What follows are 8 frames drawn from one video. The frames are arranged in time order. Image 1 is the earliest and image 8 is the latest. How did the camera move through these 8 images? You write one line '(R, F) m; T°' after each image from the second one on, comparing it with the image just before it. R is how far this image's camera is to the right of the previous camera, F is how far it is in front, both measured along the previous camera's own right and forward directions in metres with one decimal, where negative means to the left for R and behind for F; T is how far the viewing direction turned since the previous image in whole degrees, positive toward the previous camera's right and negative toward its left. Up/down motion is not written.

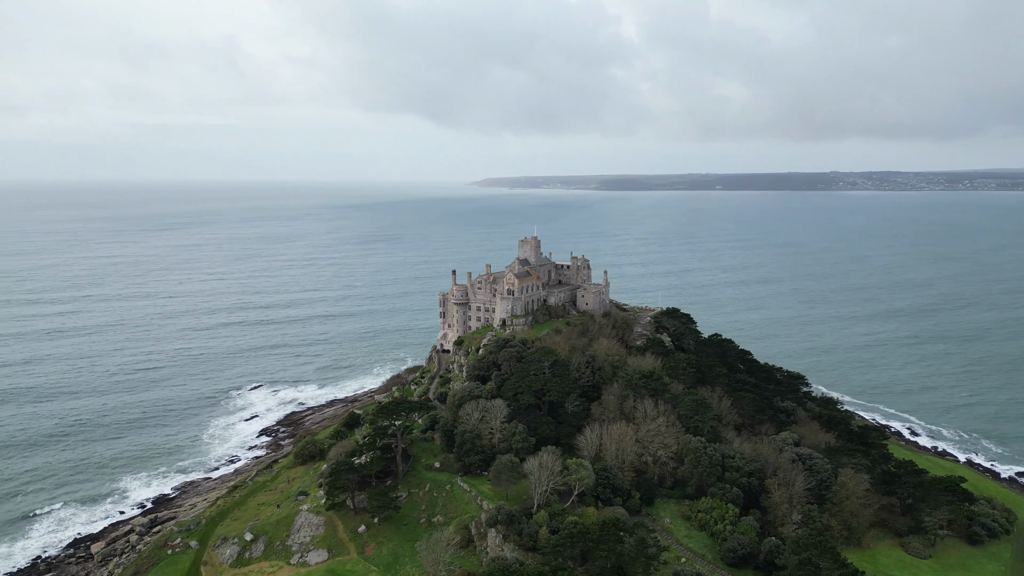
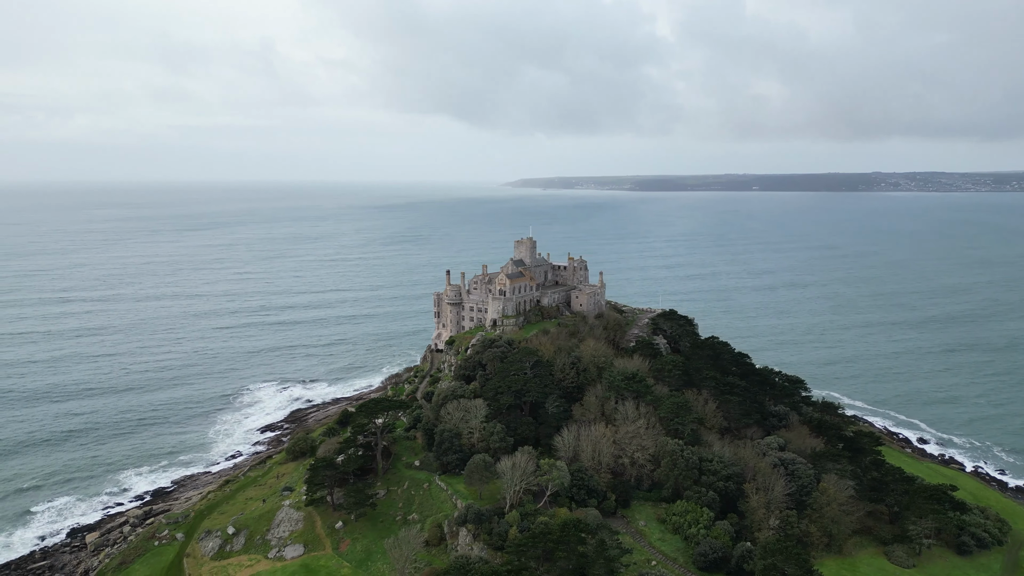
(+3.6, -0.1) m; -2°
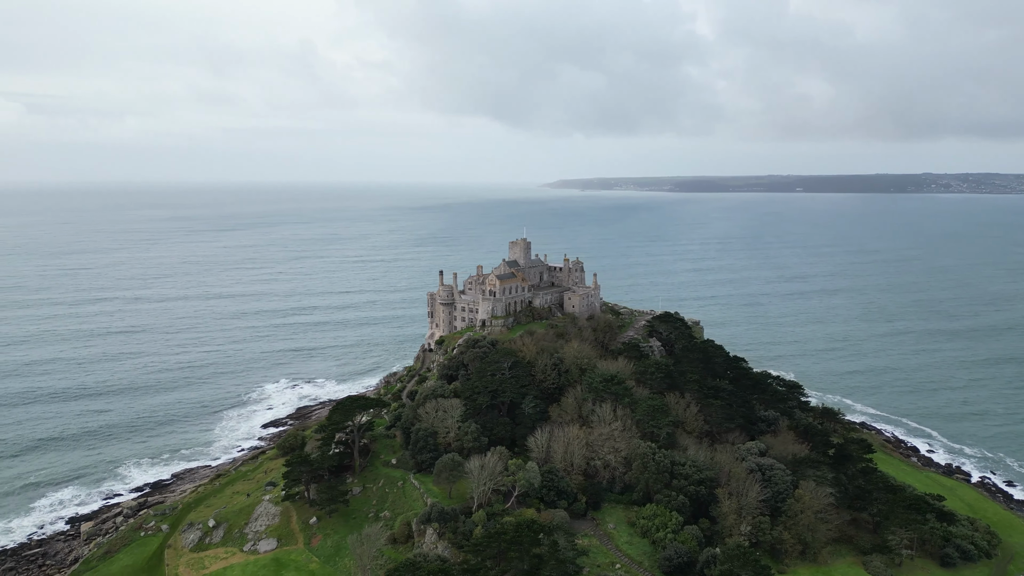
(+4.2, -0.1) m; -3°
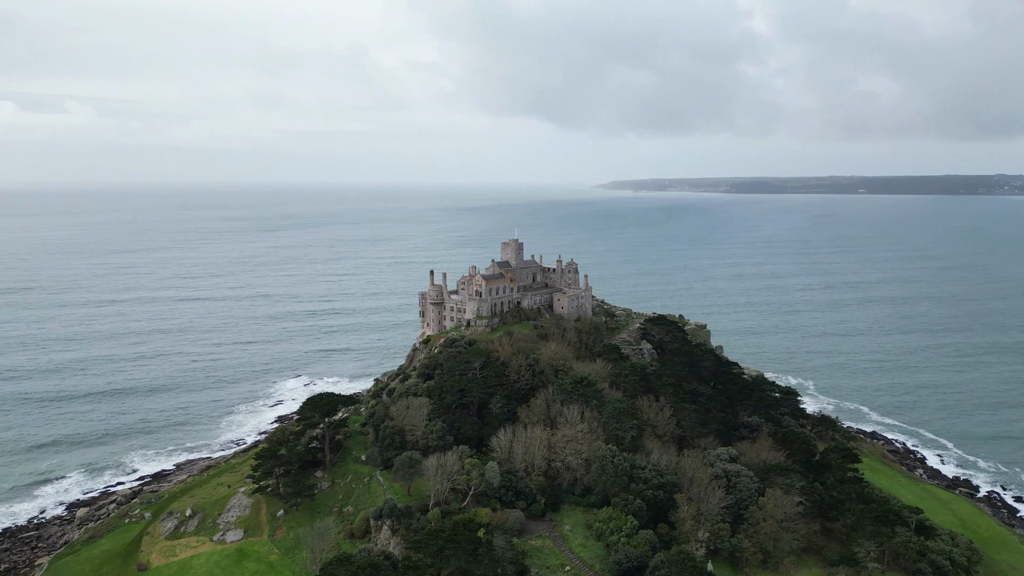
(+5.8, 0.0) m; -4°
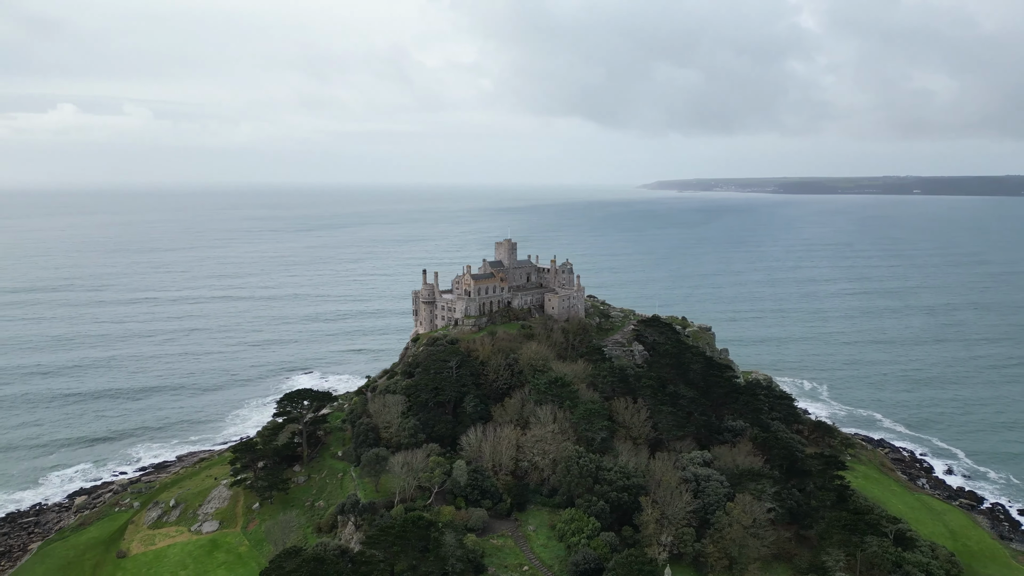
(+4.7, 0.0) m; -3°
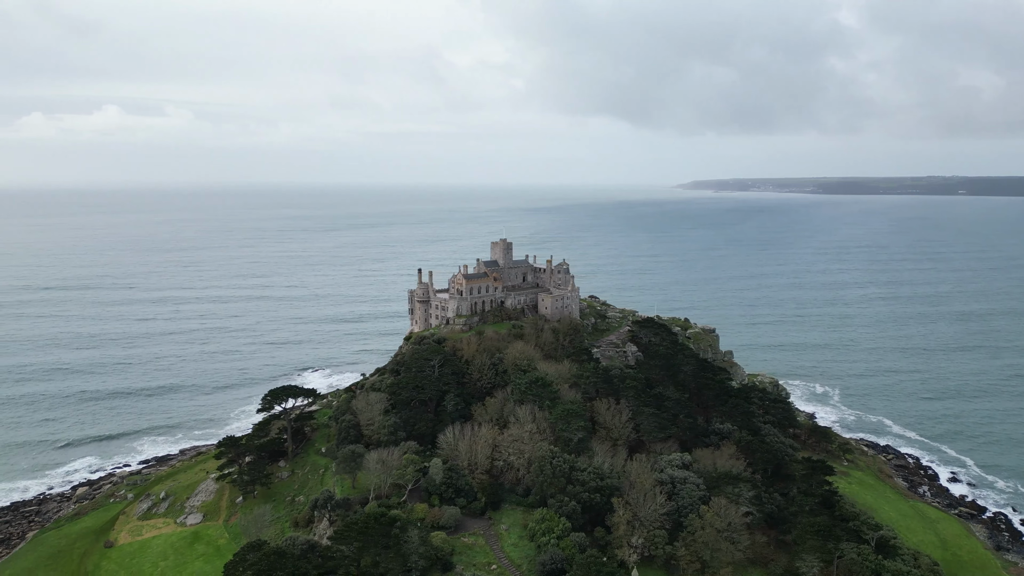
(+3.6, -0.1) m; -2°
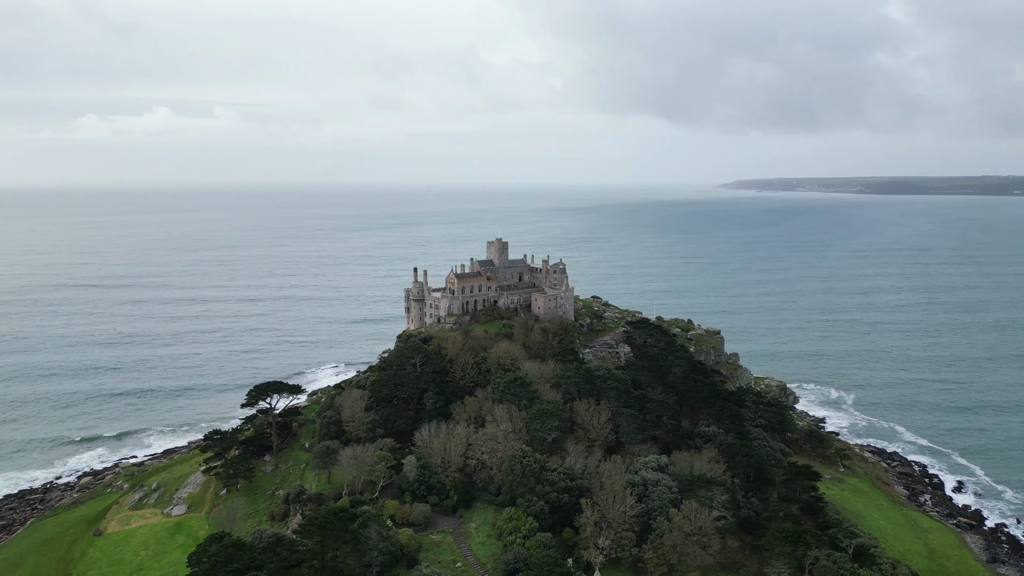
(+4.2, 0.0) m; -3°
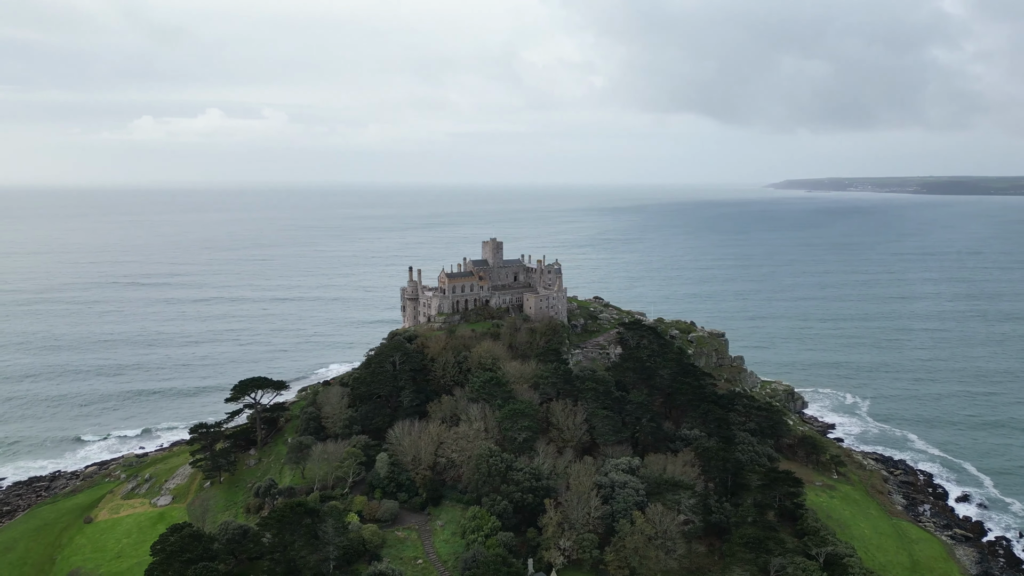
(+4.7, 0.0) m; -3°
